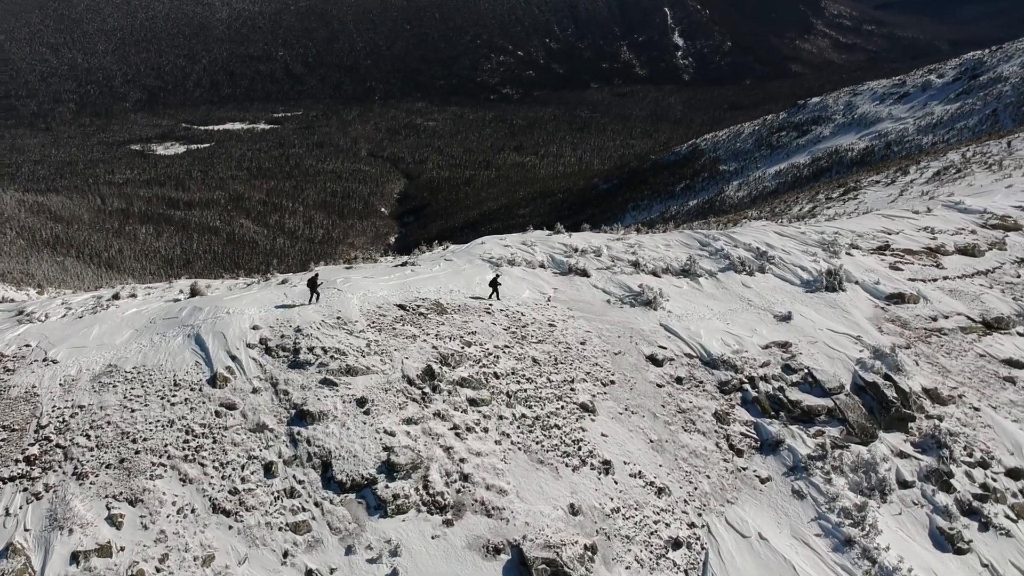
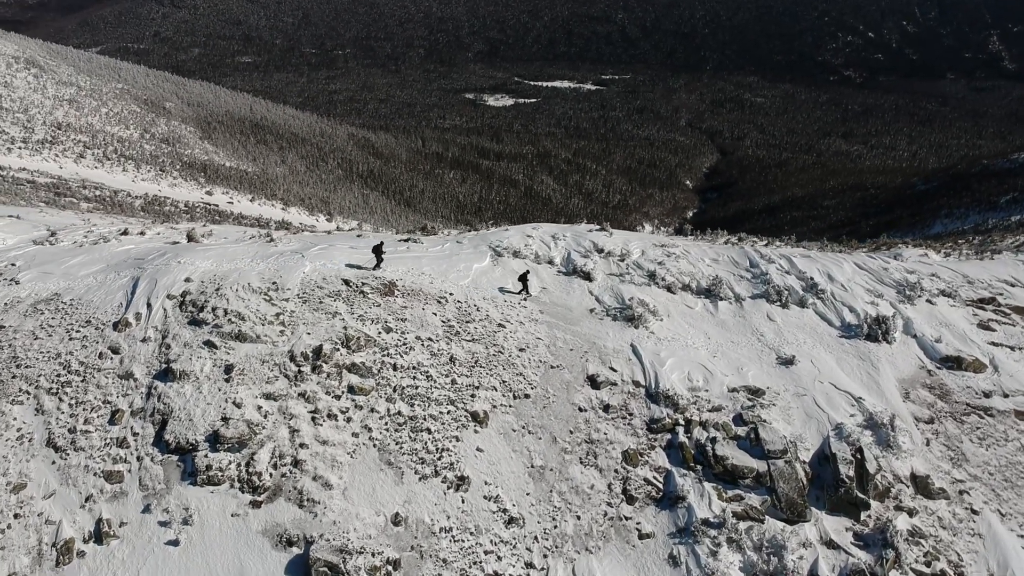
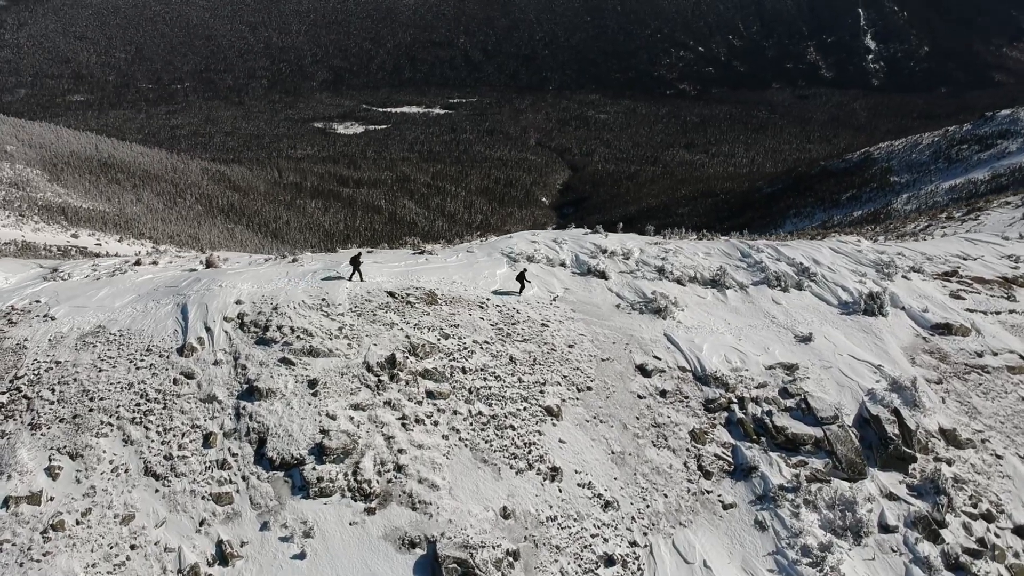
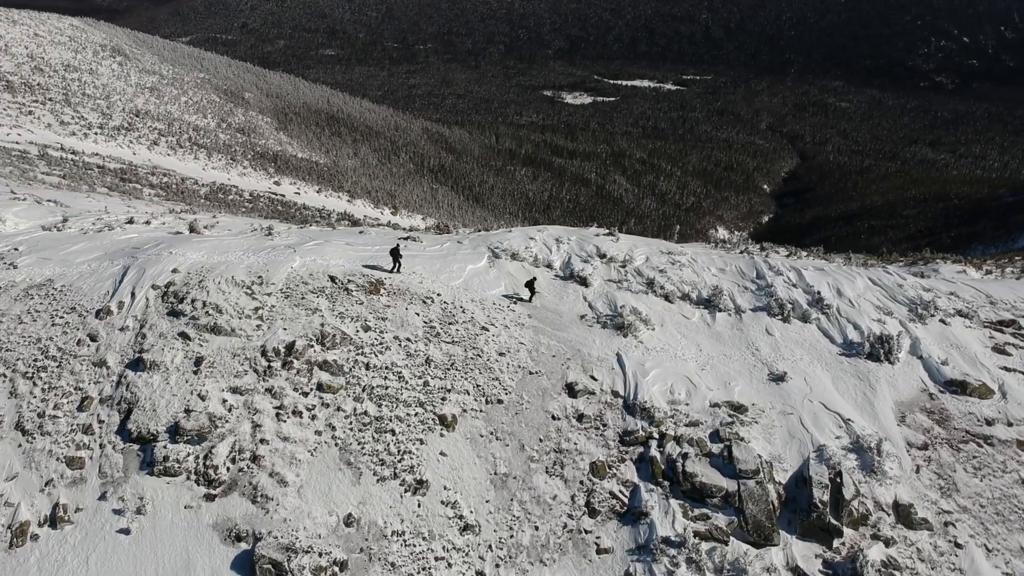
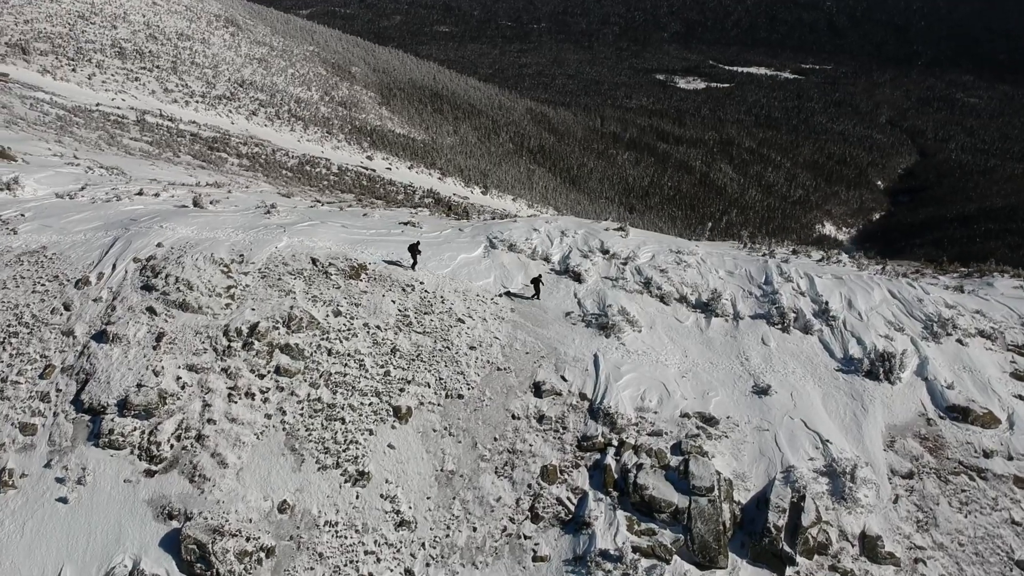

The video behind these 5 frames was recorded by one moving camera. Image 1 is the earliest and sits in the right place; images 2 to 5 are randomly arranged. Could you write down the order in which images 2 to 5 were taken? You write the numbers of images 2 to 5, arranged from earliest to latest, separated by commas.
3, 2, 4, 5
